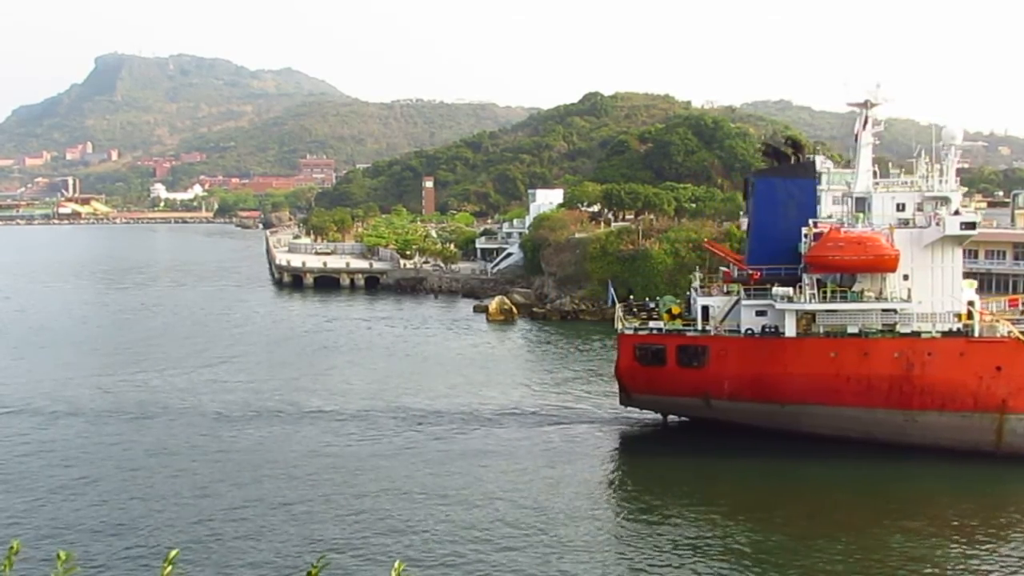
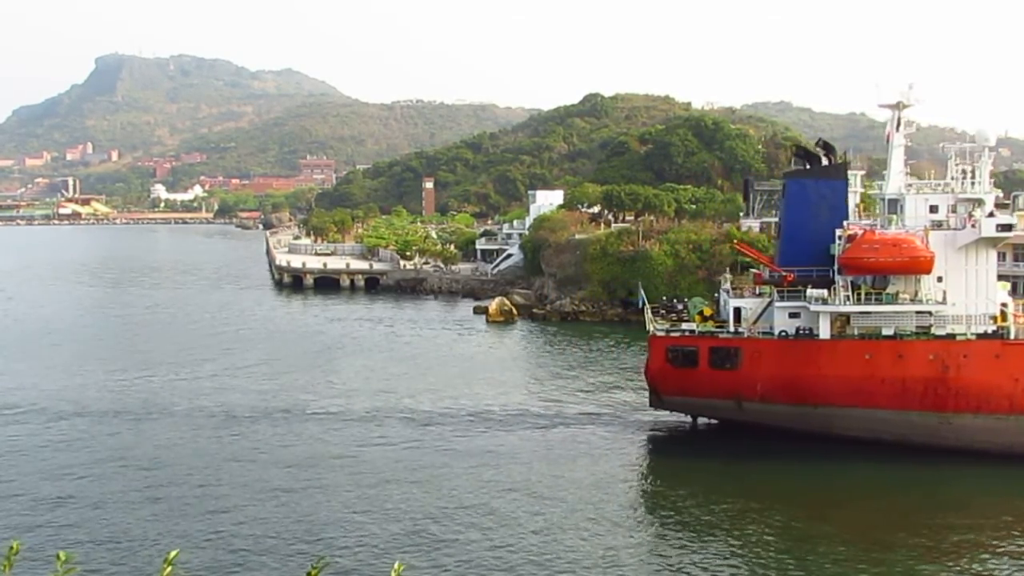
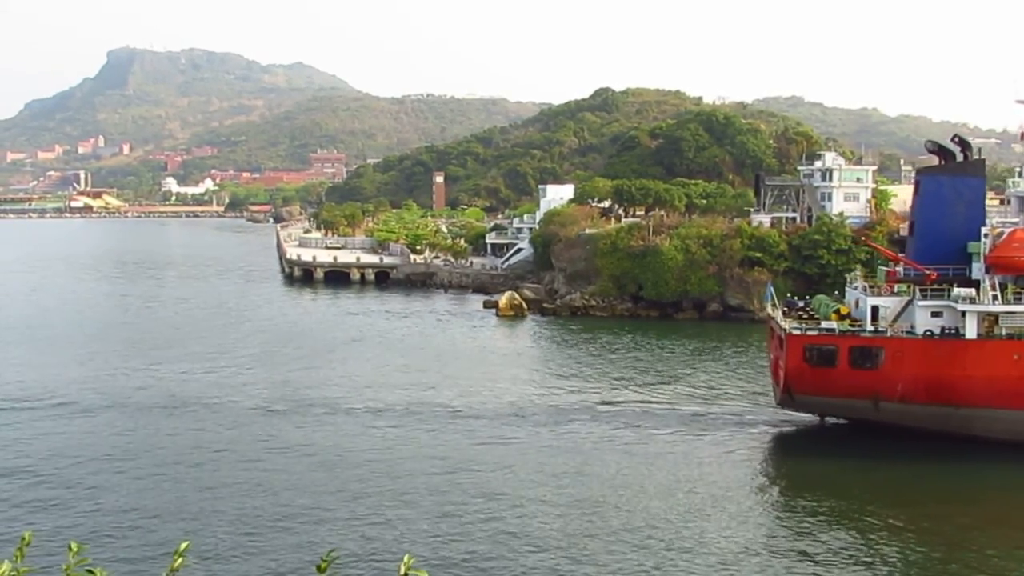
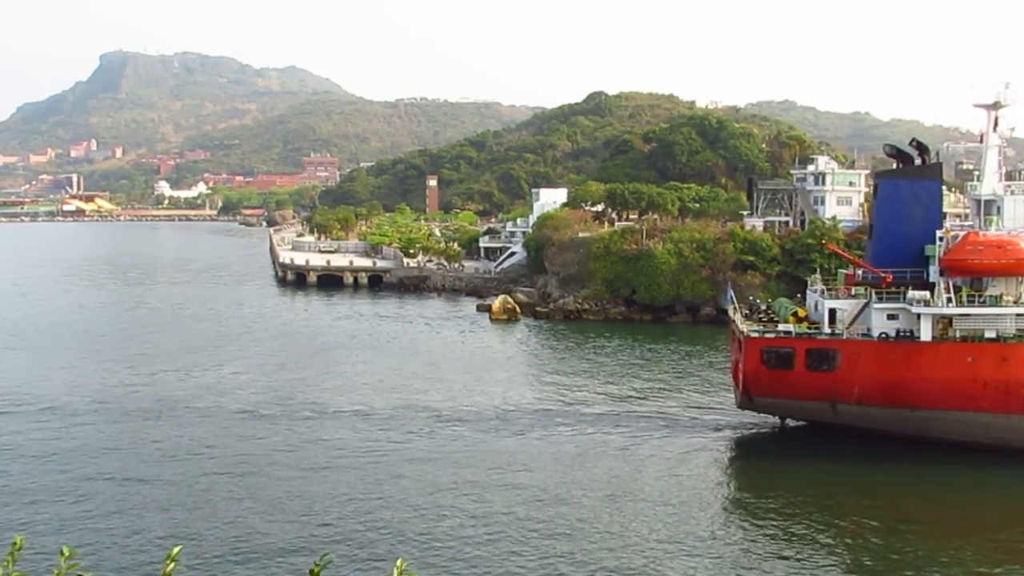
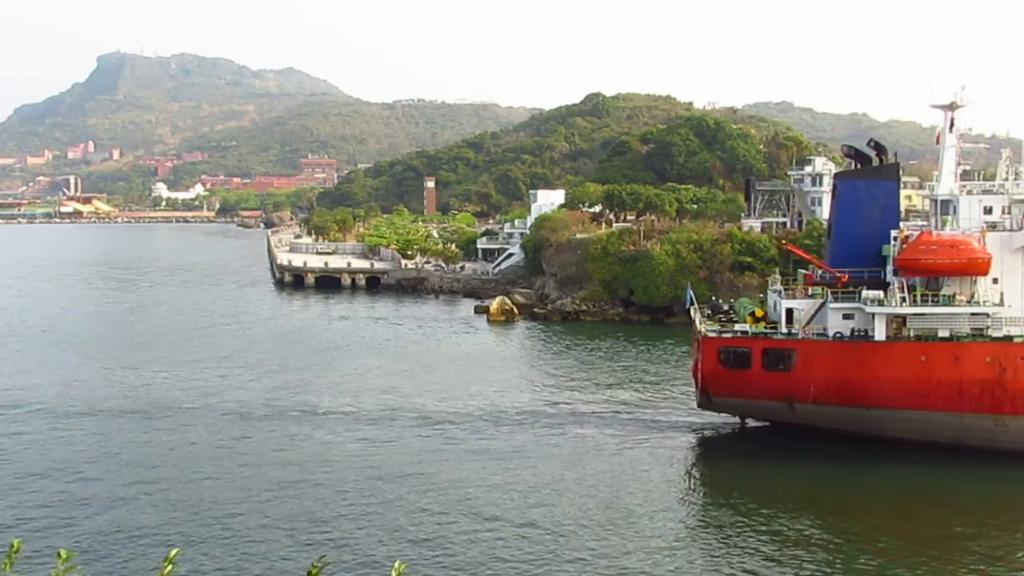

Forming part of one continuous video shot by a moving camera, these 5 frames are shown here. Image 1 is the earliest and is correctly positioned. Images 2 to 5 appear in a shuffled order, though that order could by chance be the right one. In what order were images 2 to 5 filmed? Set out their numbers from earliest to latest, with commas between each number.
2, 5, 4, 3
